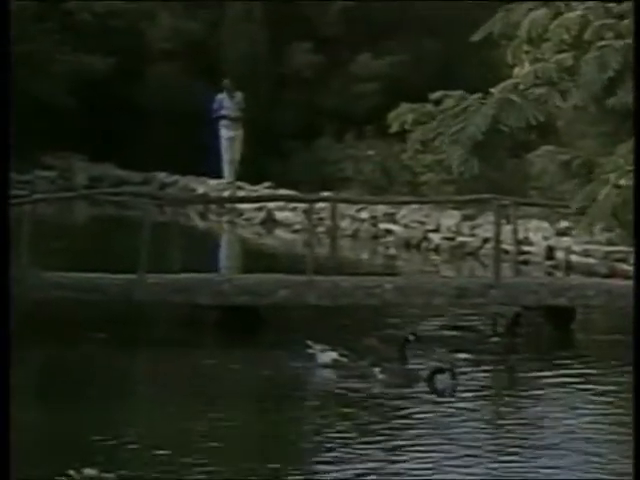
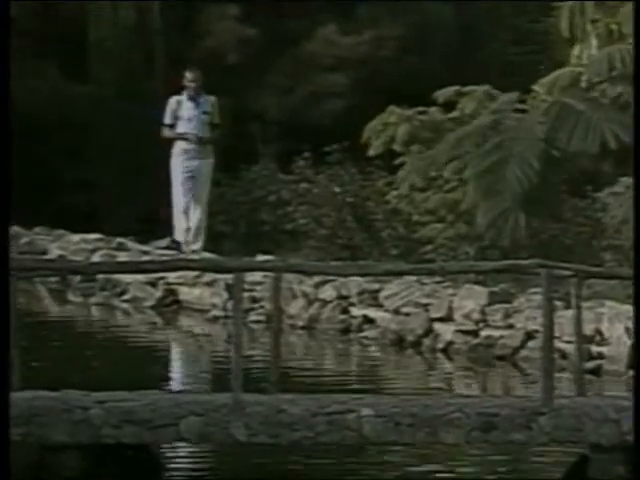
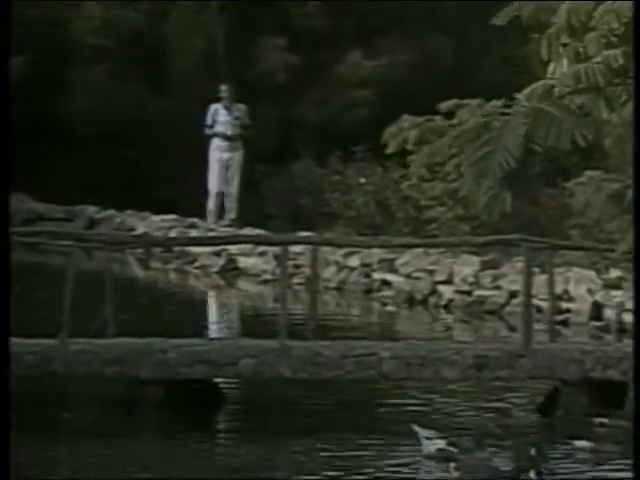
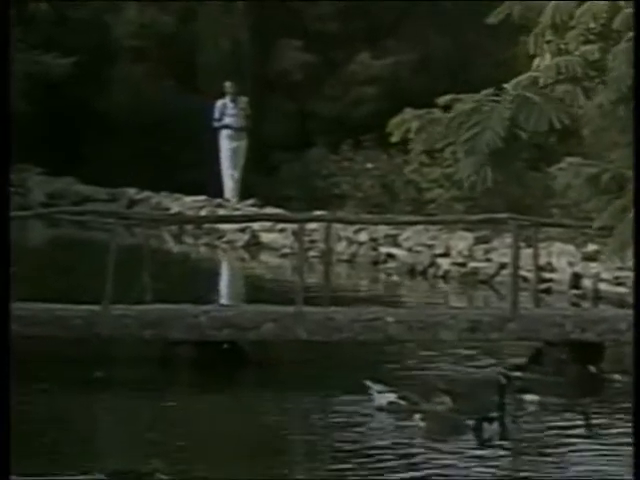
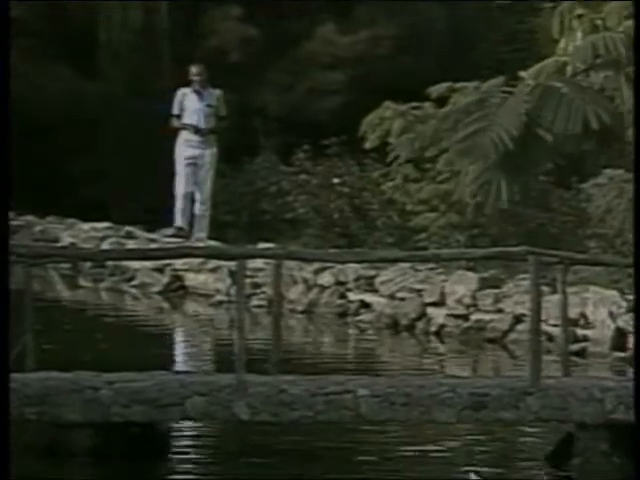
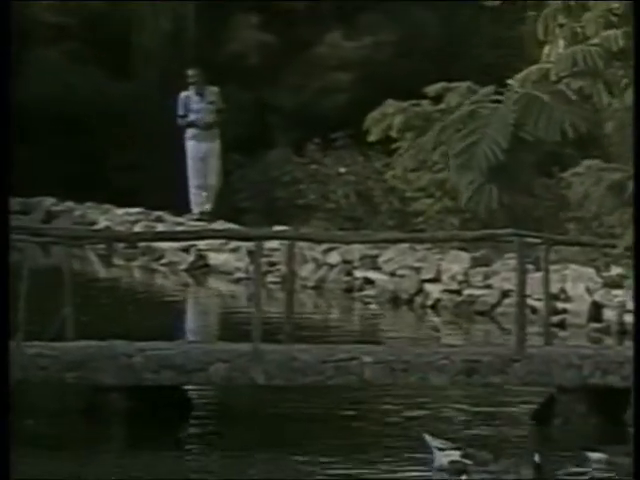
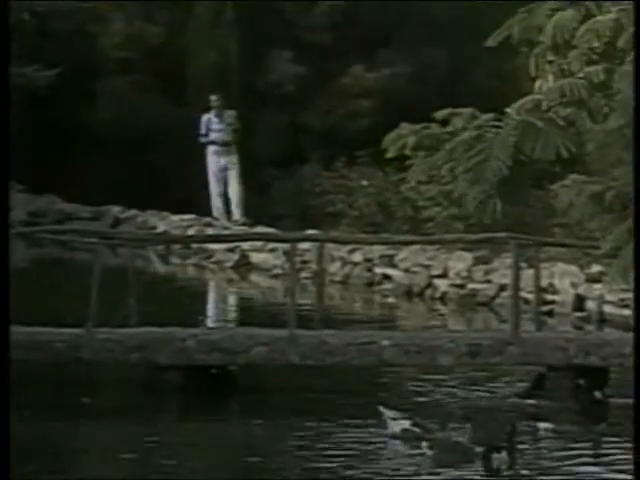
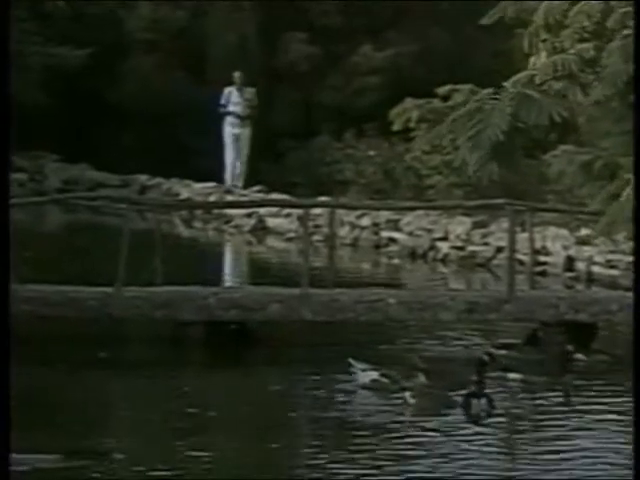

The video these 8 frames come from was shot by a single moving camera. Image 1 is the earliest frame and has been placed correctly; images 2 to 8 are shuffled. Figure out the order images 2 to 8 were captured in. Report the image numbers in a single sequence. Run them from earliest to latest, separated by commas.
8, 4, 7, 3, 6, 5, 2
